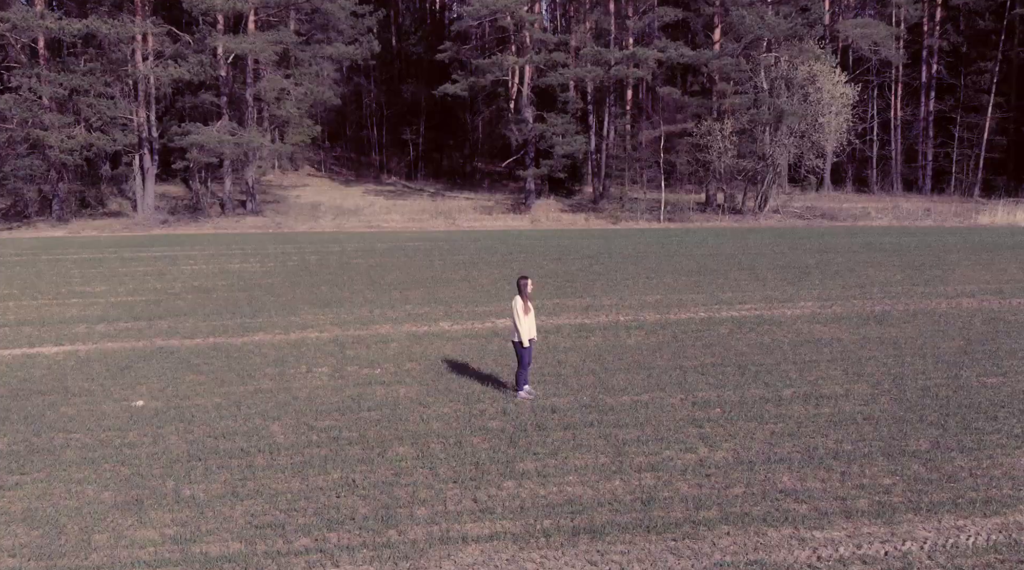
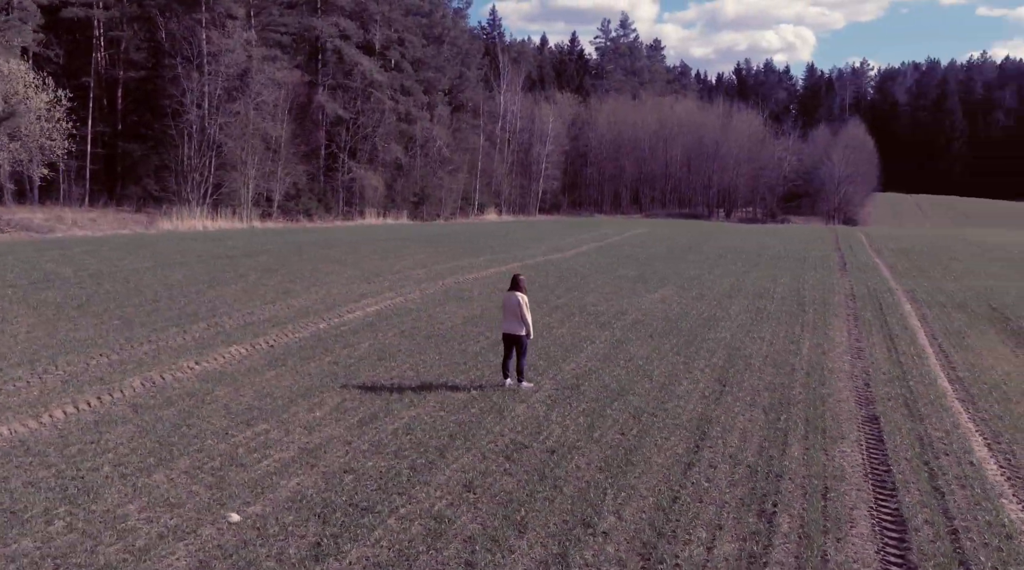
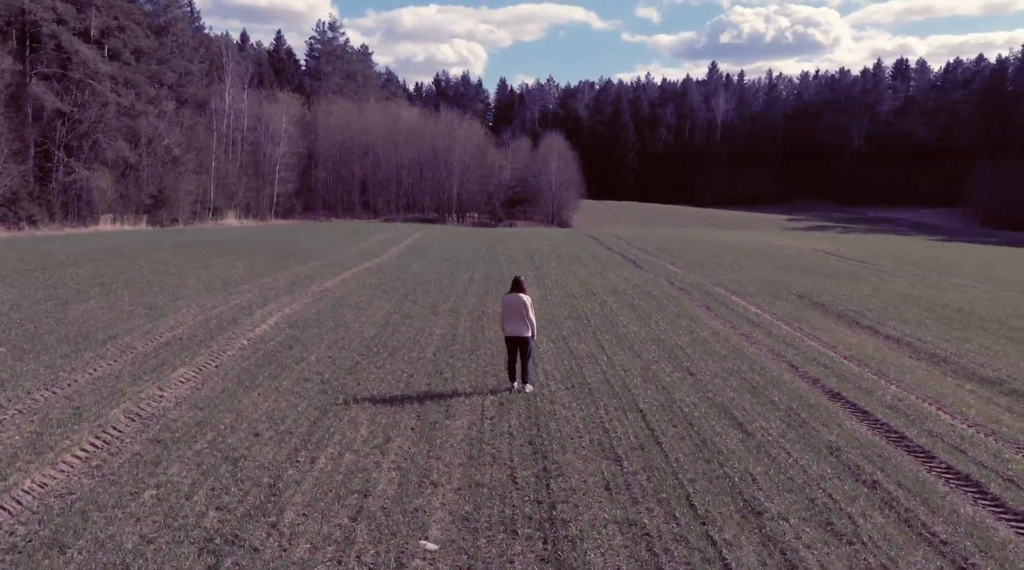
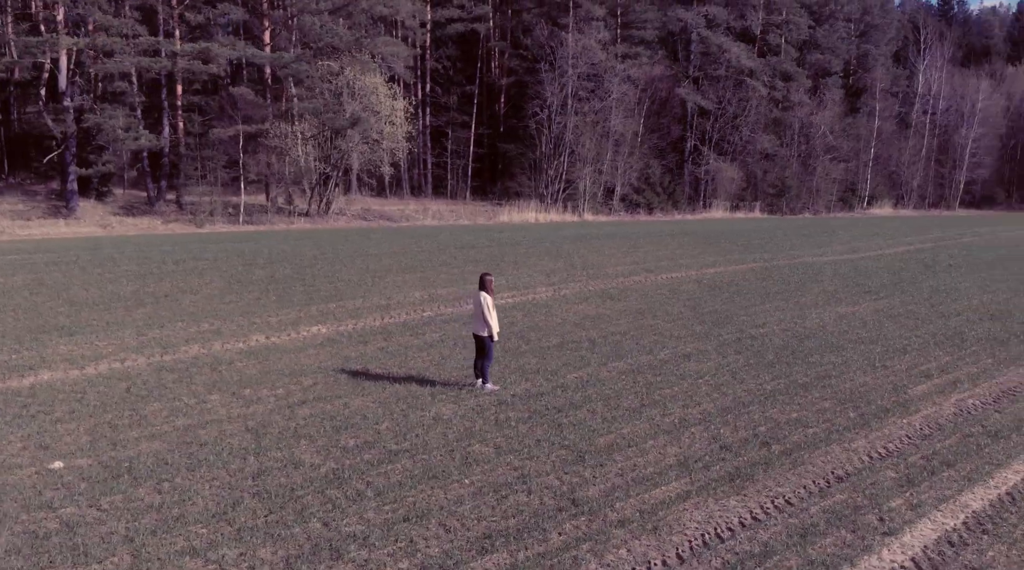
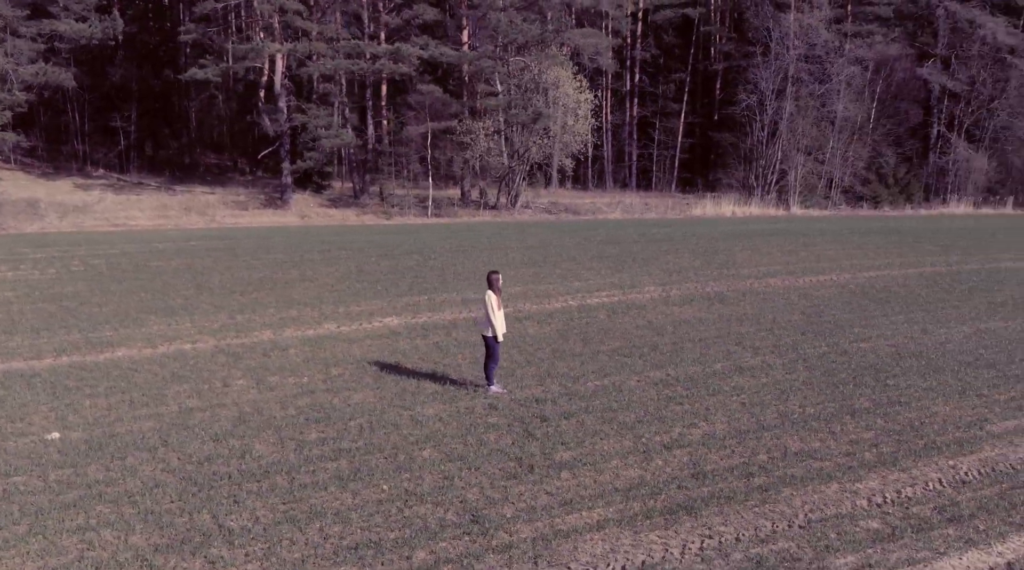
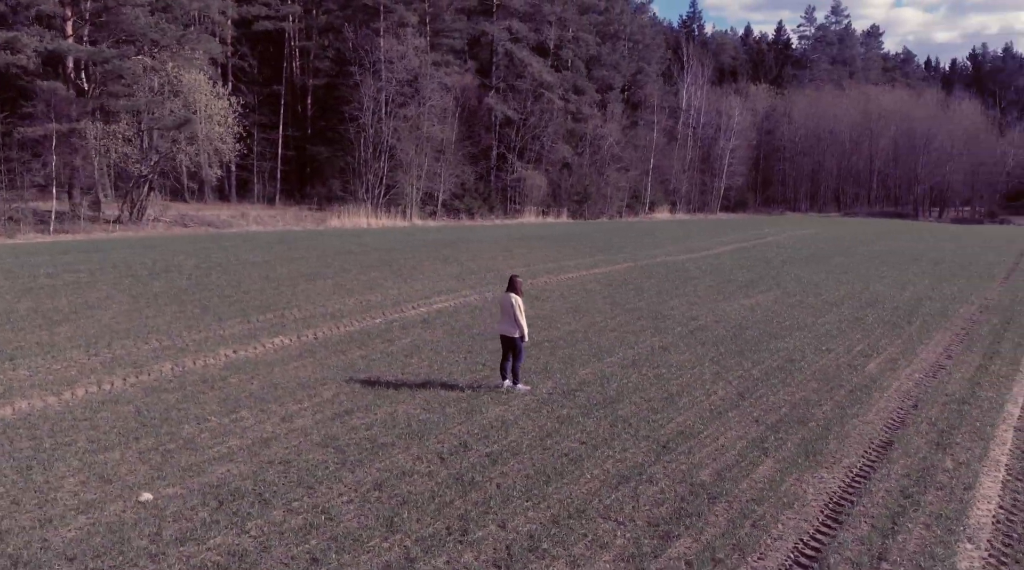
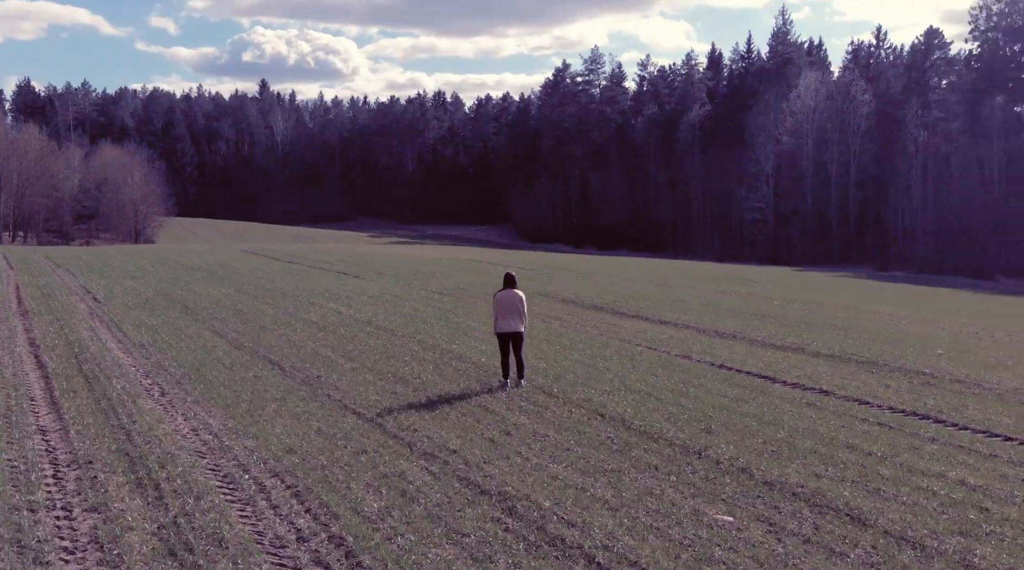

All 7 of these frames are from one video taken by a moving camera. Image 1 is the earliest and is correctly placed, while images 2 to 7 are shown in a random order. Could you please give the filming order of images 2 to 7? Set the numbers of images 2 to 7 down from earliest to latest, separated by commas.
5, 4, 6, 2, 3, 7
